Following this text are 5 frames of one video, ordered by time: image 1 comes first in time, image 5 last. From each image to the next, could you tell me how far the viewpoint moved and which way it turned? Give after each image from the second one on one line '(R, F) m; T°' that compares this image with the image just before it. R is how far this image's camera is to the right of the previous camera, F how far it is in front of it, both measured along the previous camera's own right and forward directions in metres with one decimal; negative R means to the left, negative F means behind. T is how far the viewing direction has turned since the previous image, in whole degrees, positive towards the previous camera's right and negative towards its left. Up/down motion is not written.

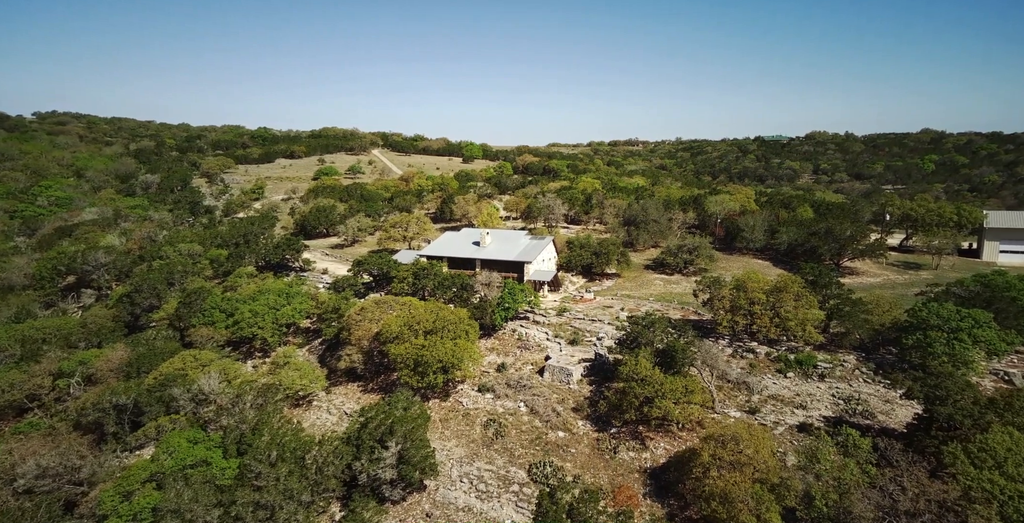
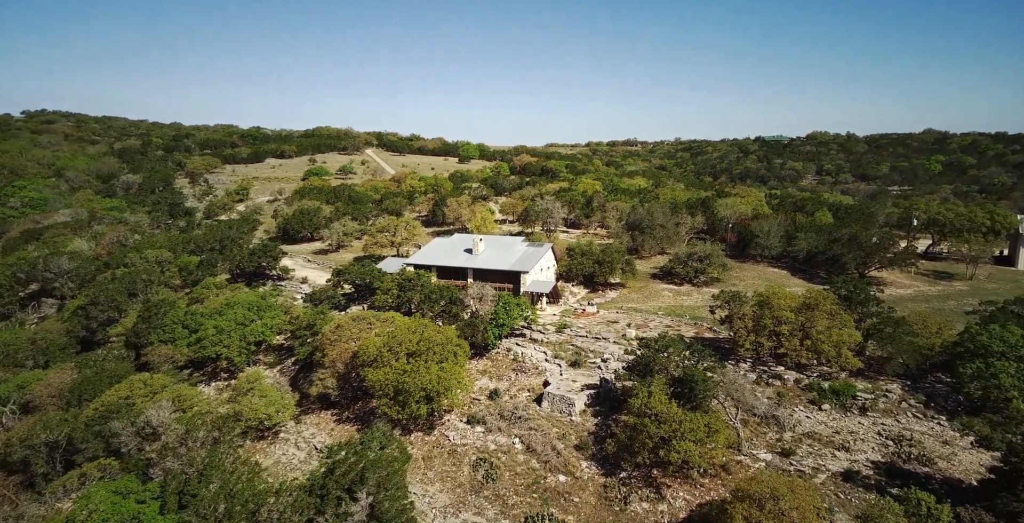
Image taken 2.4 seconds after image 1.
(+0.2, +4.3) m; 0°
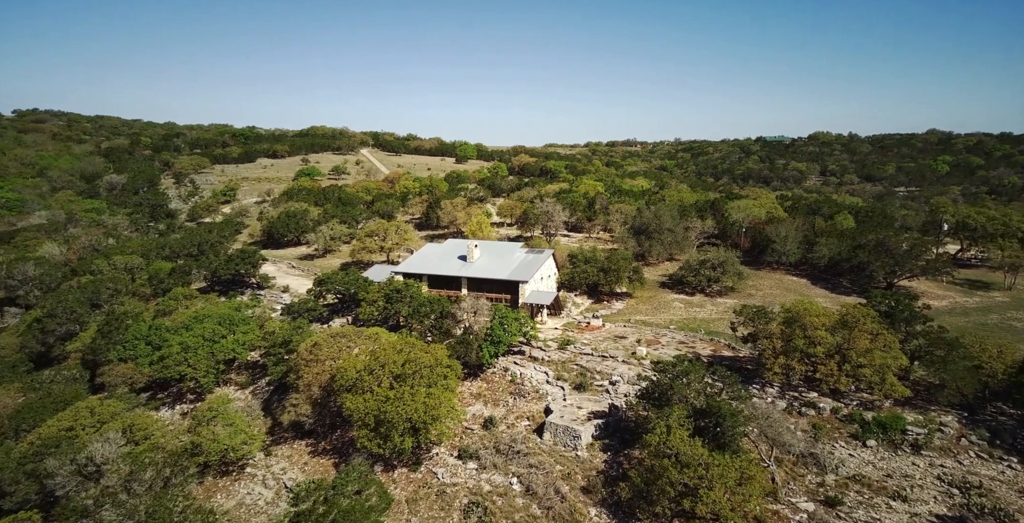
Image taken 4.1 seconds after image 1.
(0.0, +3.7) m; 0°
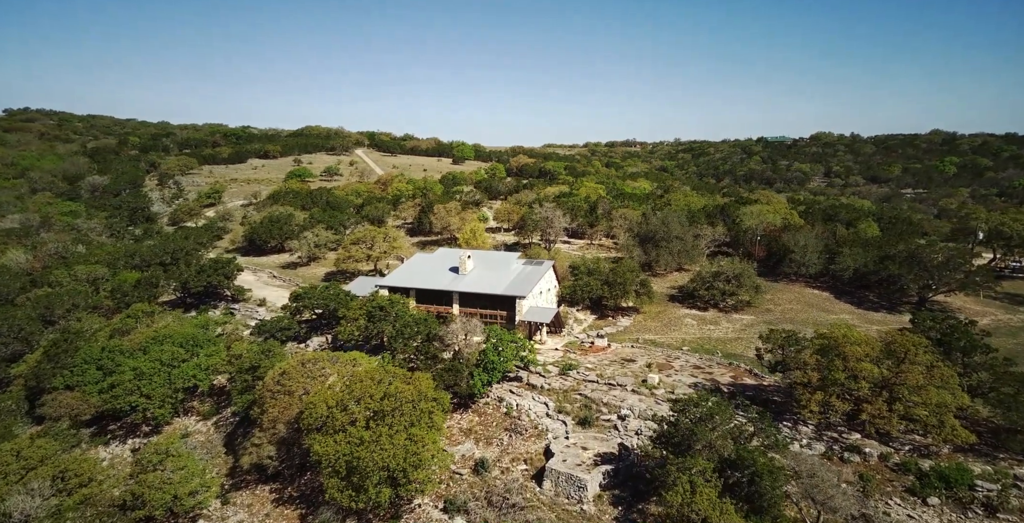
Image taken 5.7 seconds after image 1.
(+0.2, +3.8) m; 0°
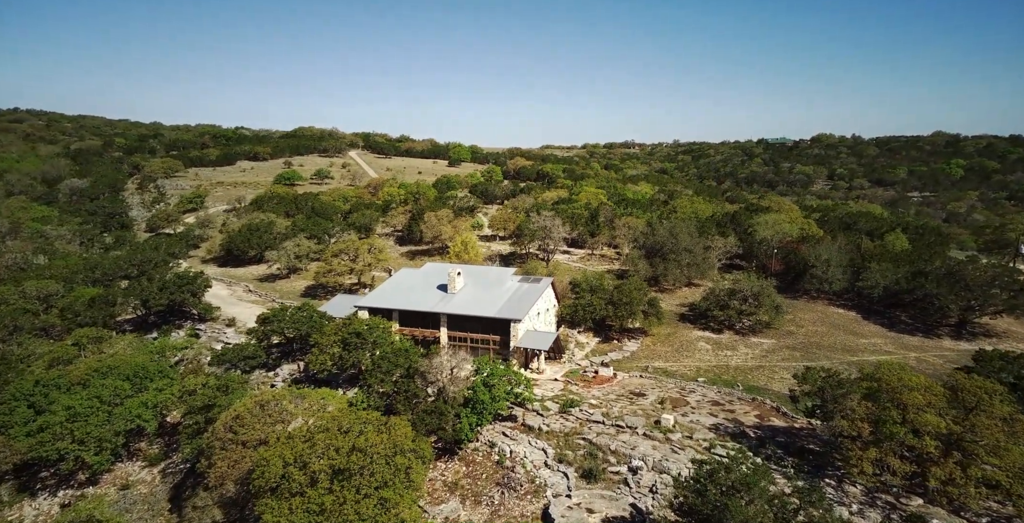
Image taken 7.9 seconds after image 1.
(+0.2, +4.0) m; 0°
